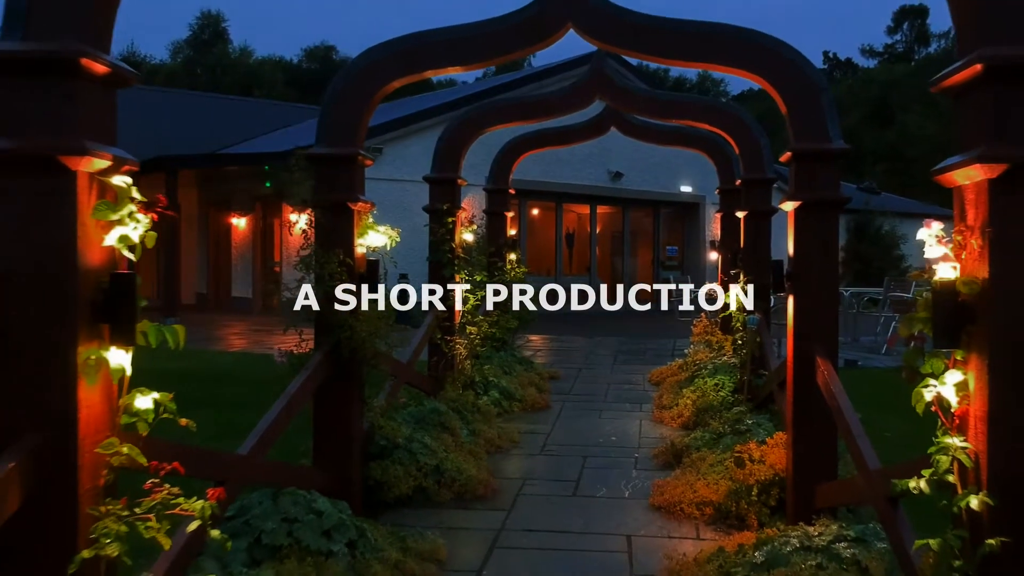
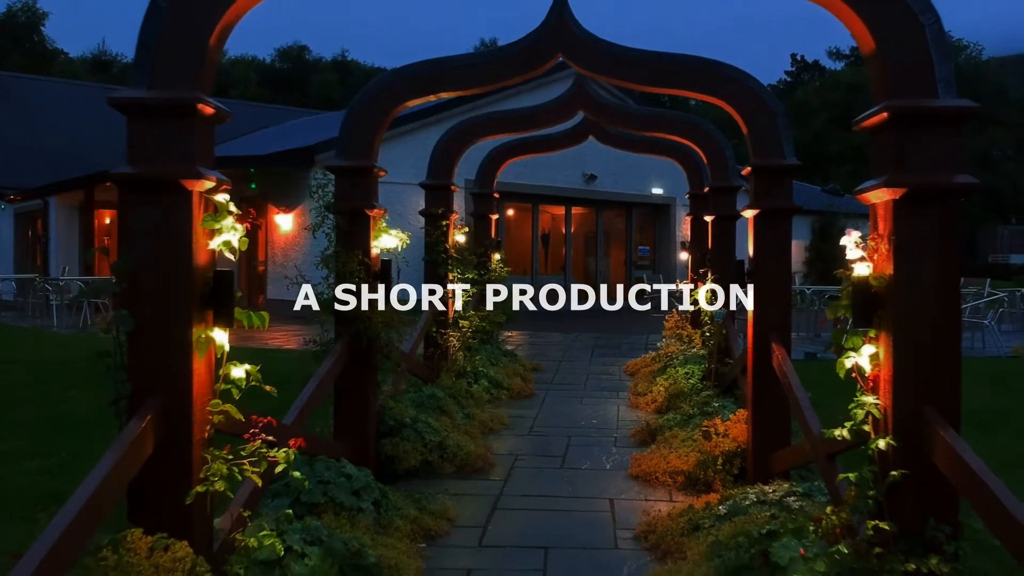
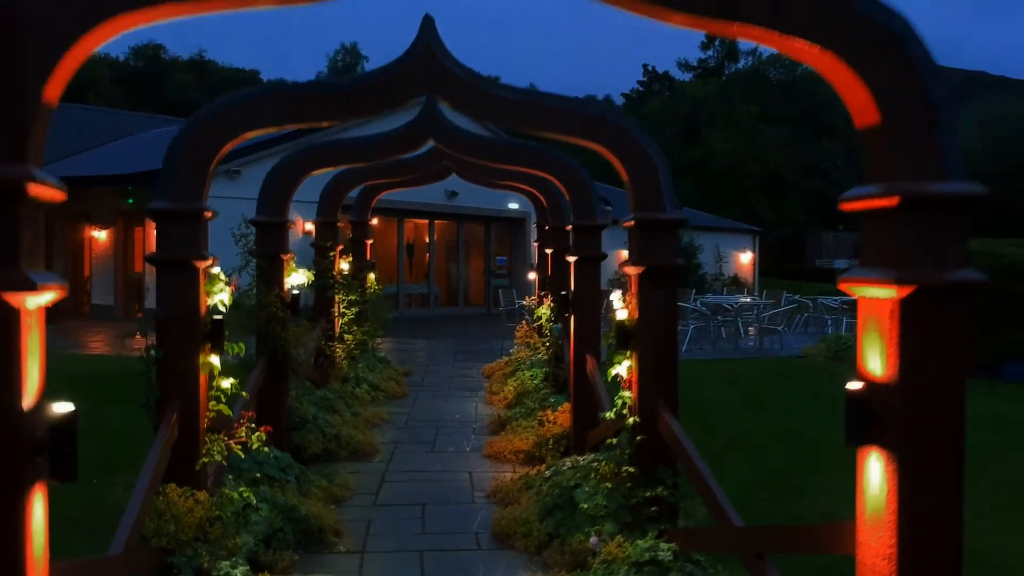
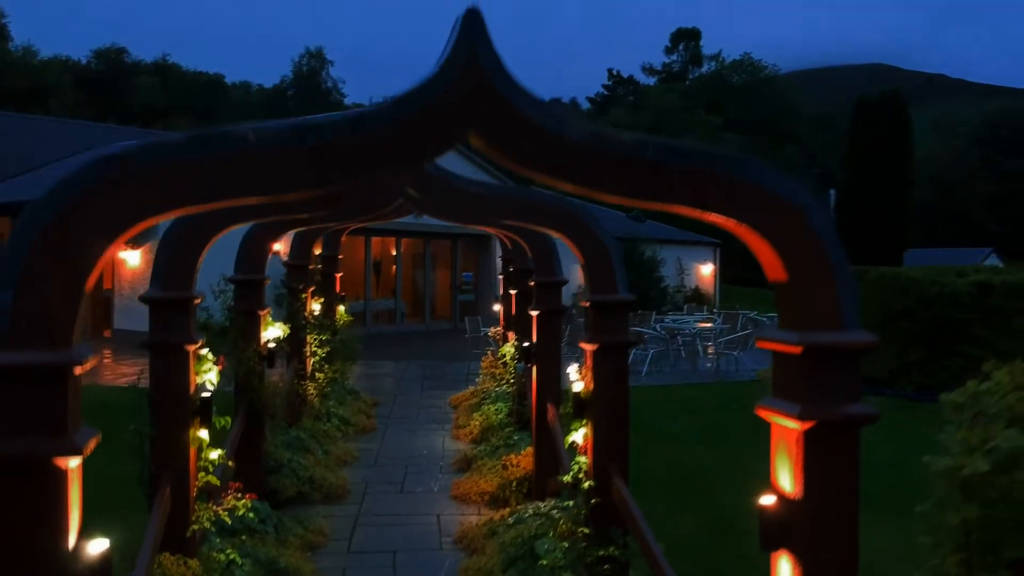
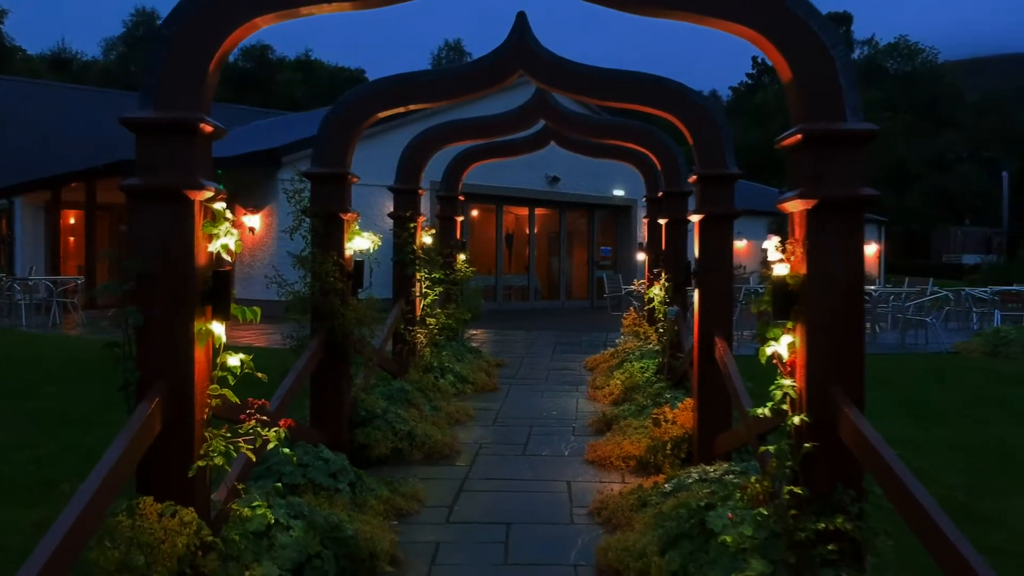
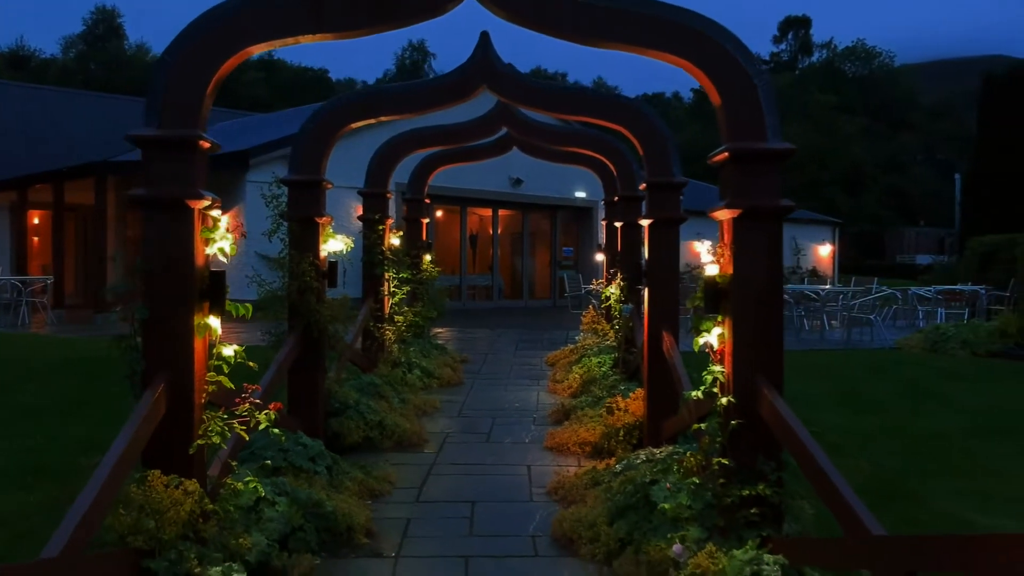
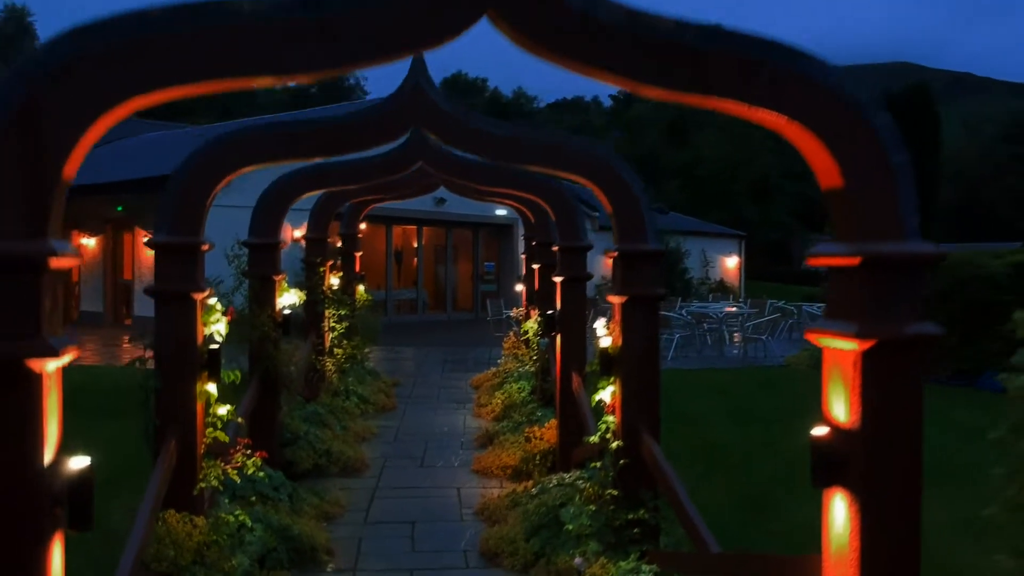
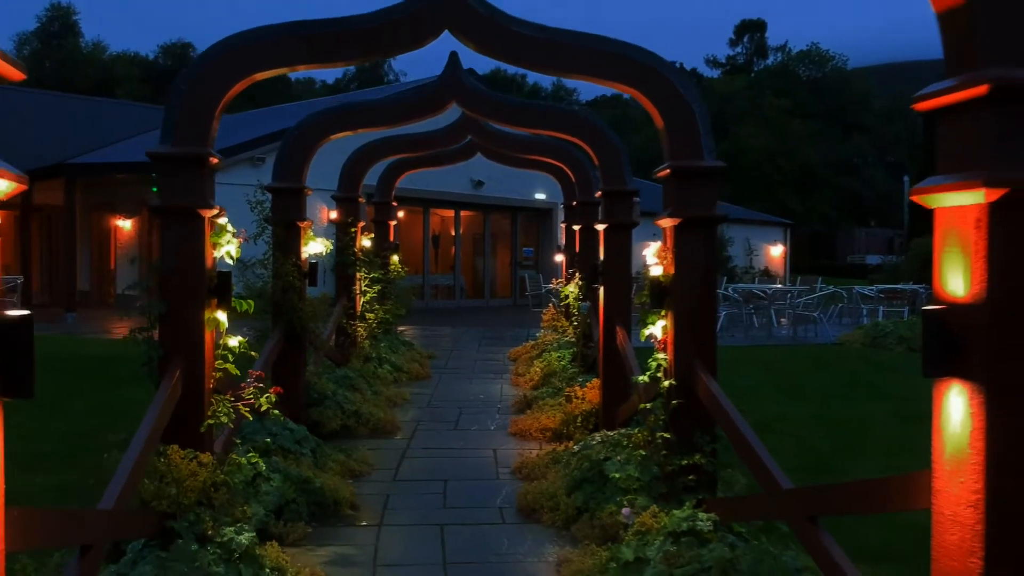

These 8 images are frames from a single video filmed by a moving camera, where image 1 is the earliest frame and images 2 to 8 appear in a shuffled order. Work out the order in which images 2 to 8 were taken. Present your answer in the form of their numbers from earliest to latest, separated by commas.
2, 5, 6, 8, 3, 7, 4
